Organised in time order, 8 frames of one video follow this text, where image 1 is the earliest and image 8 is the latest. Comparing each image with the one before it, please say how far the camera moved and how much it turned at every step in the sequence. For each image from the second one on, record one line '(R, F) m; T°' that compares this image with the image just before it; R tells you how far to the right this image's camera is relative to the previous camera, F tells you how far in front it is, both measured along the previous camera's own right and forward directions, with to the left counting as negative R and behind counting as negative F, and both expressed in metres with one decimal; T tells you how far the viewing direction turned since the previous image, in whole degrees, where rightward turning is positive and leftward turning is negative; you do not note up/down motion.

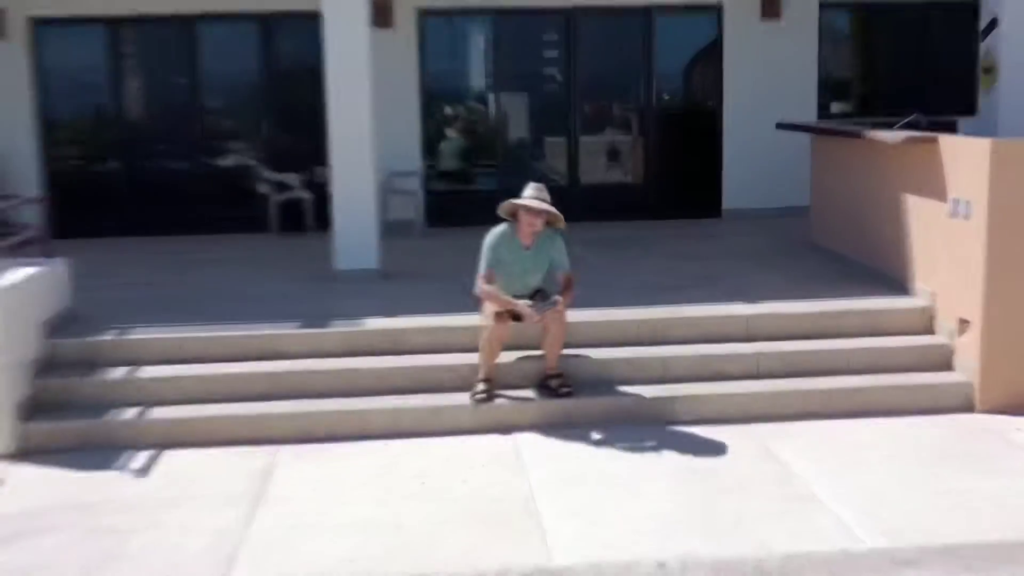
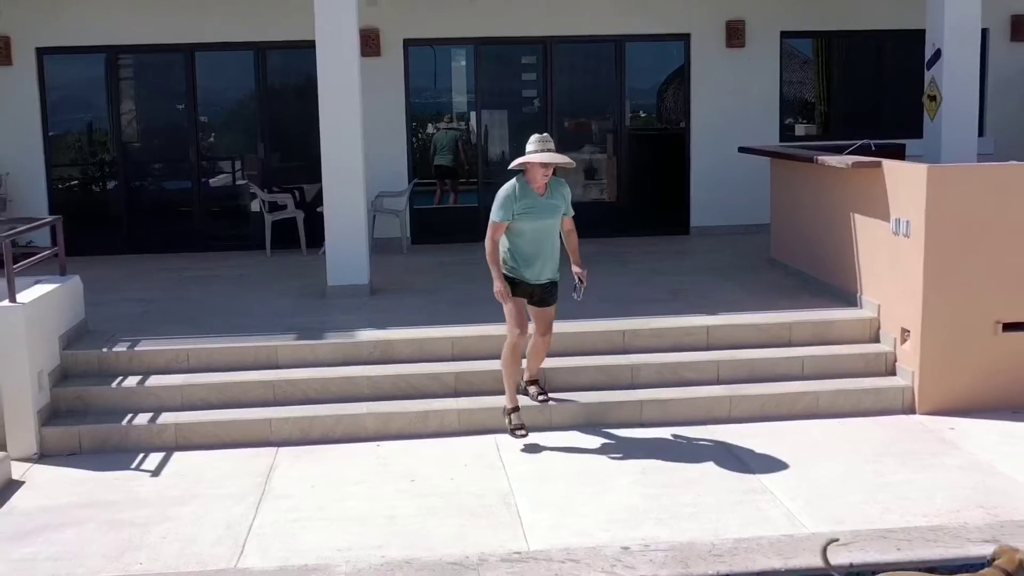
(0.0, -0.5) m; +1°
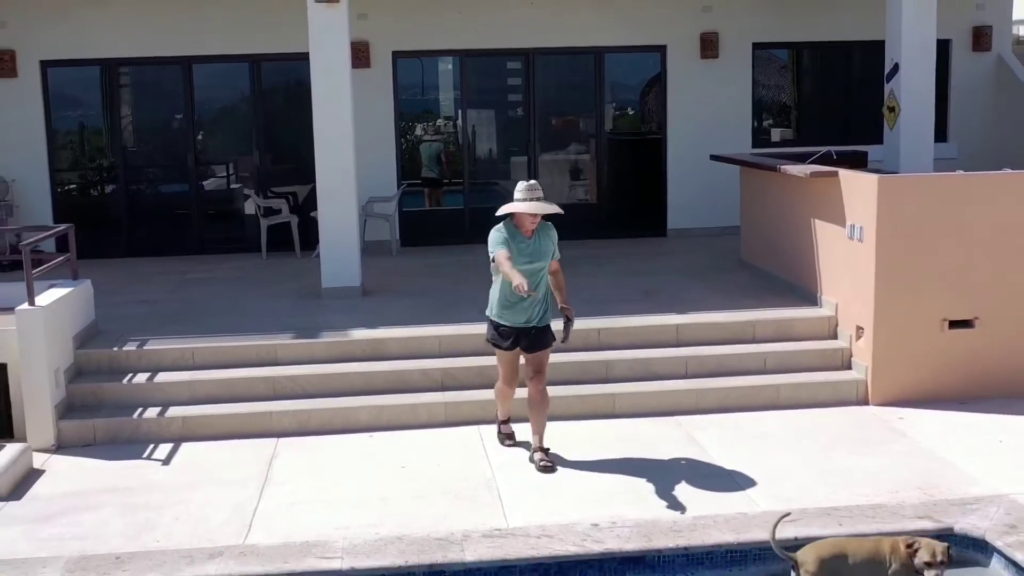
(0.0, -0.5) m; +1°
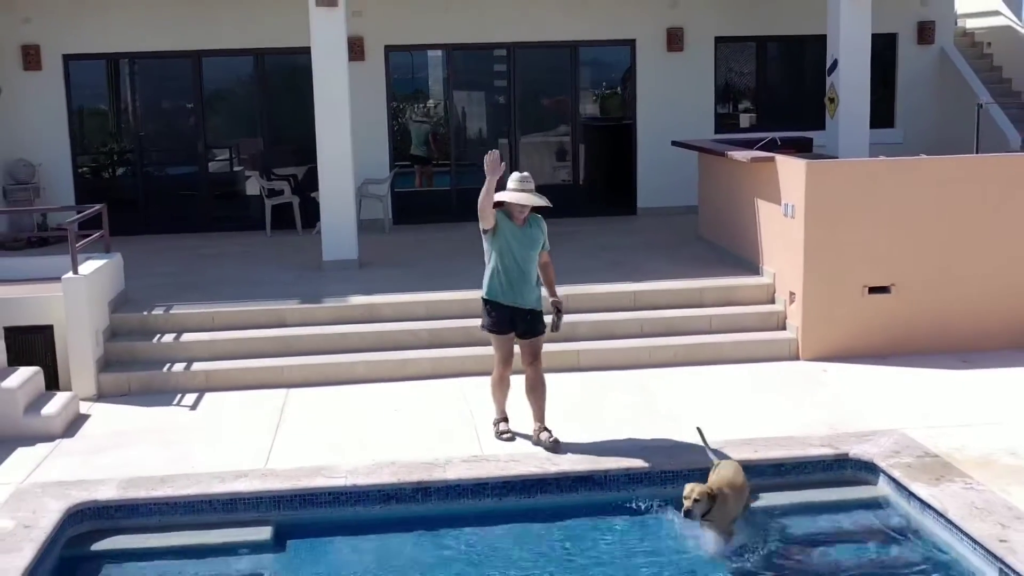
(+0.1, -1.1) m; 0°
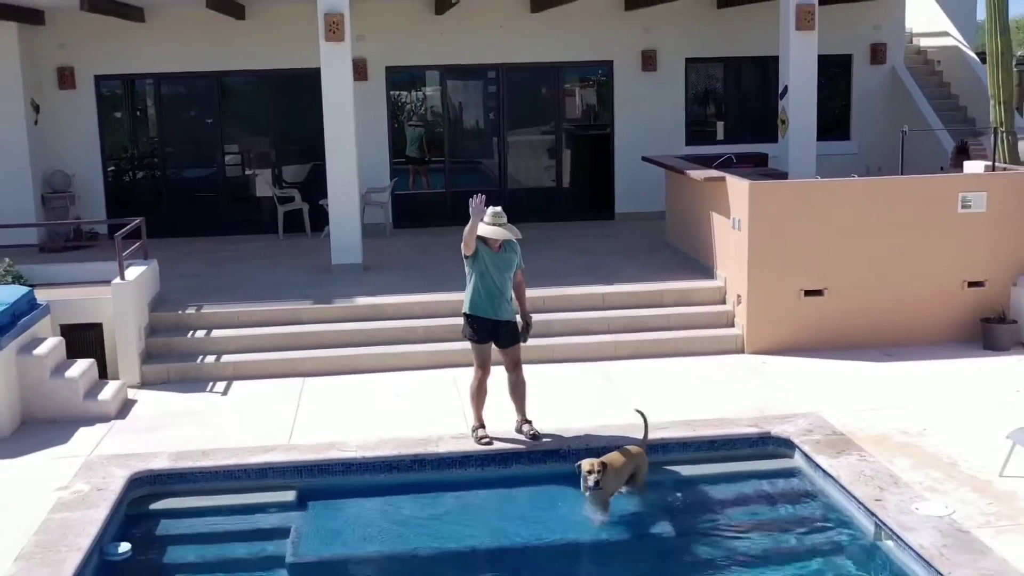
(+0.1, -1.3) m; 0°
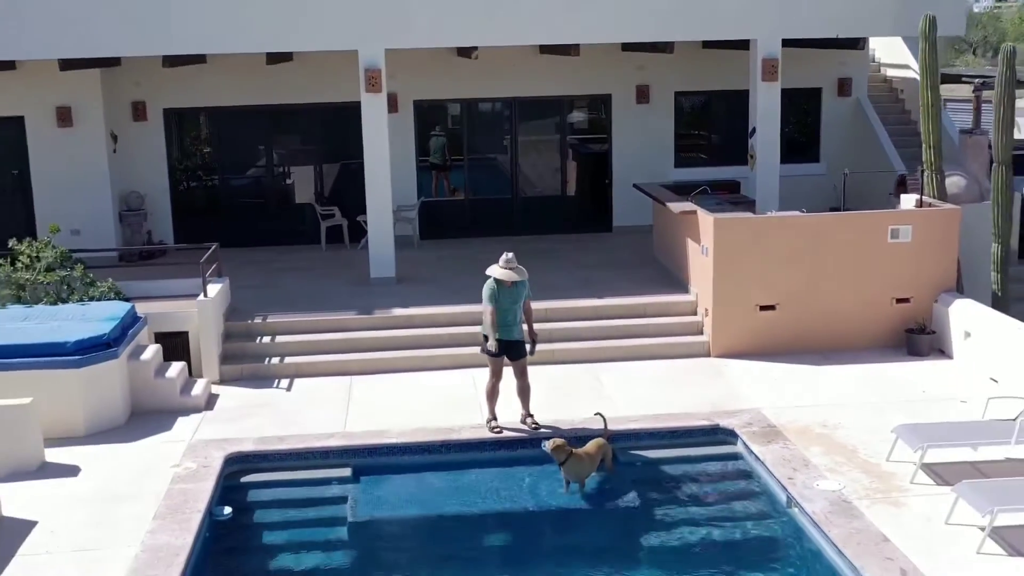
(+0.1, -2.1) m; -1°
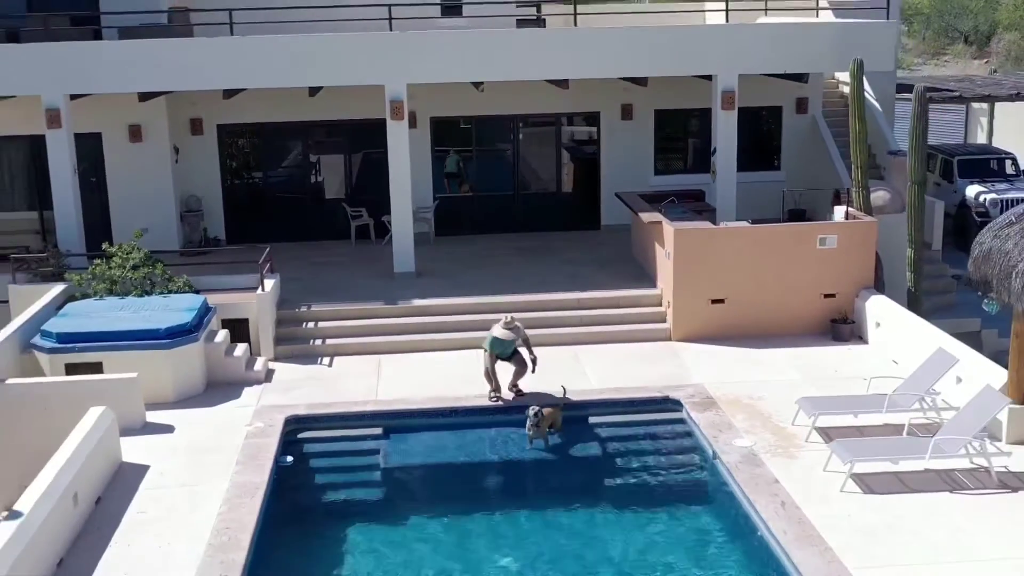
(+0.2, -2.6) m; -1°
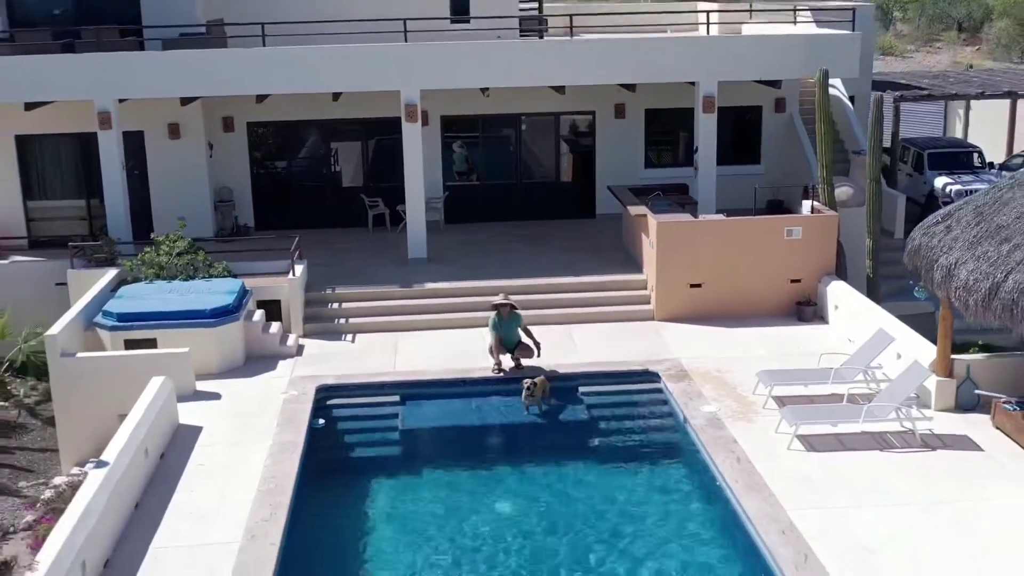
(+0.1, -1.8) m; 0°
